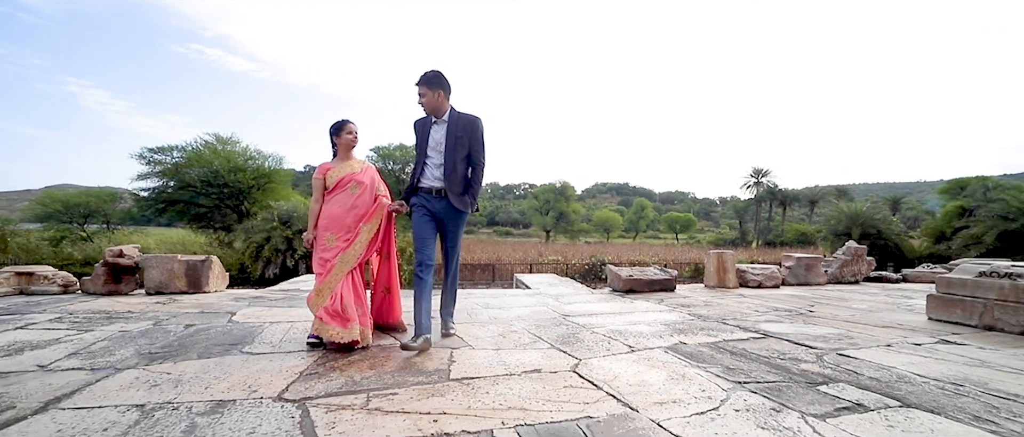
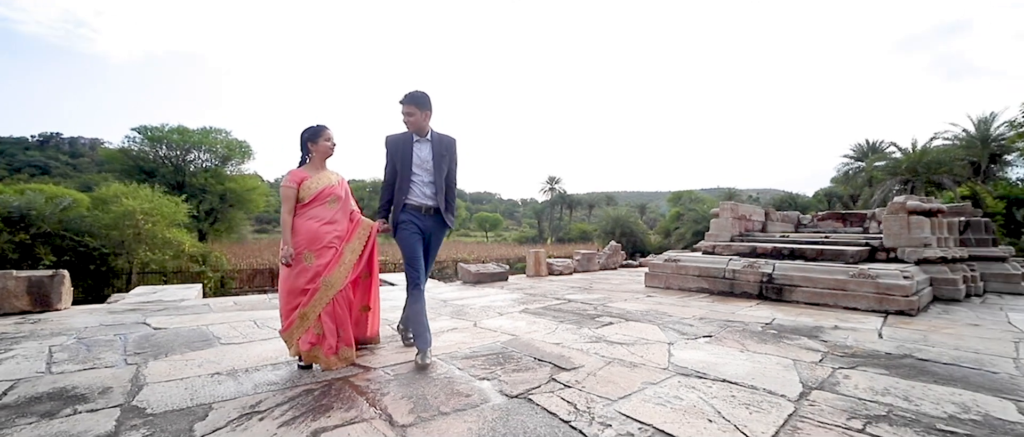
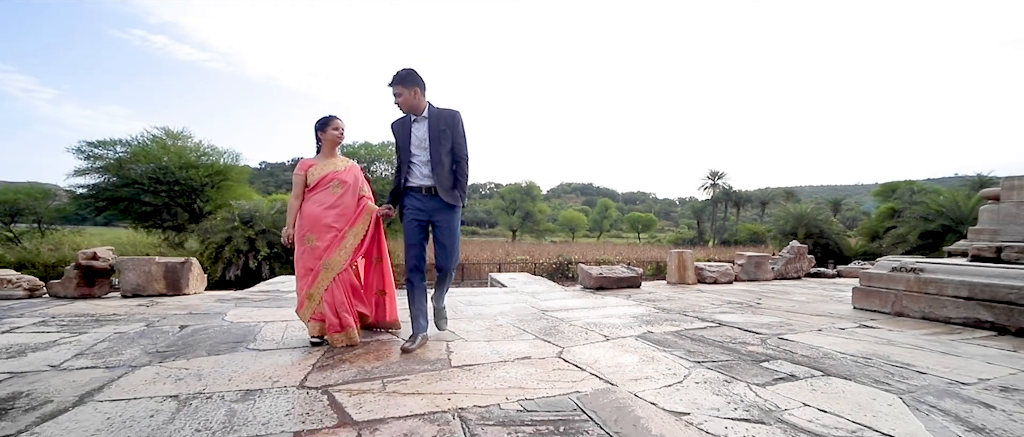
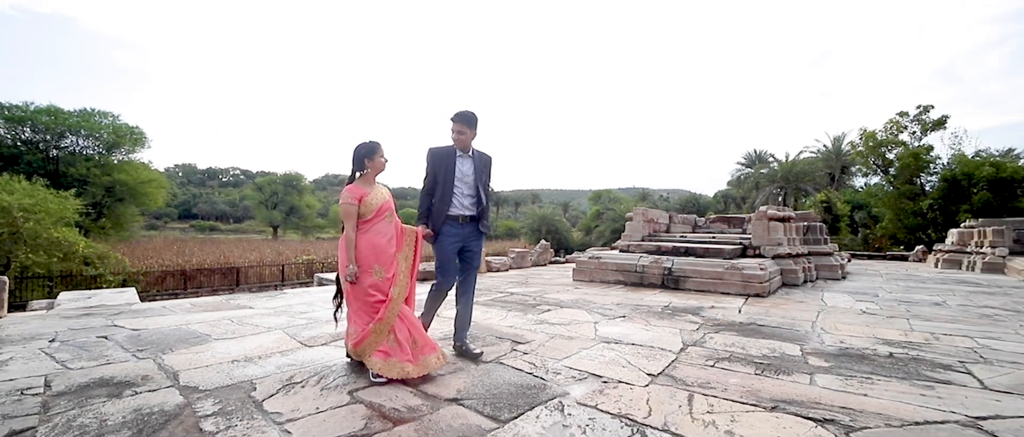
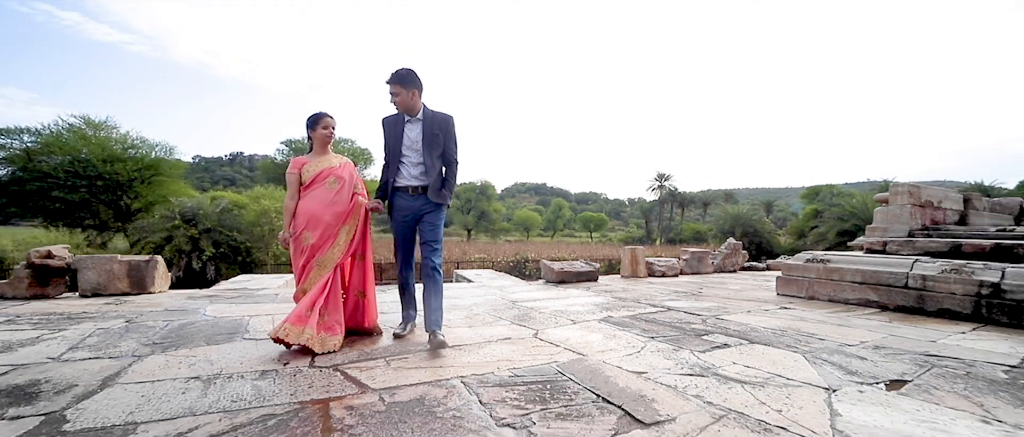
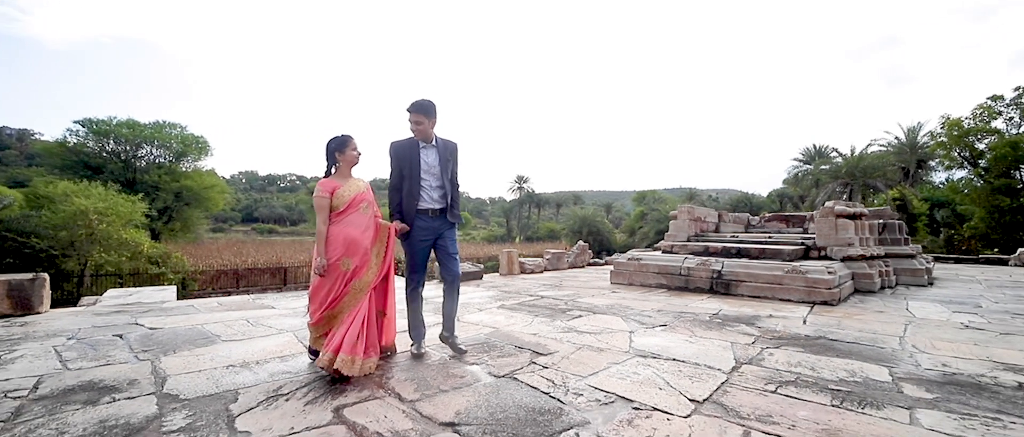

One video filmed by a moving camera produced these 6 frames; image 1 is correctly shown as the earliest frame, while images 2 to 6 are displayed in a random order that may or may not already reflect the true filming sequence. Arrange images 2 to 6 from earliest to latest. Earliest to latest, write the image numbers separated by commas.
3, 5, 2, 6, 4
